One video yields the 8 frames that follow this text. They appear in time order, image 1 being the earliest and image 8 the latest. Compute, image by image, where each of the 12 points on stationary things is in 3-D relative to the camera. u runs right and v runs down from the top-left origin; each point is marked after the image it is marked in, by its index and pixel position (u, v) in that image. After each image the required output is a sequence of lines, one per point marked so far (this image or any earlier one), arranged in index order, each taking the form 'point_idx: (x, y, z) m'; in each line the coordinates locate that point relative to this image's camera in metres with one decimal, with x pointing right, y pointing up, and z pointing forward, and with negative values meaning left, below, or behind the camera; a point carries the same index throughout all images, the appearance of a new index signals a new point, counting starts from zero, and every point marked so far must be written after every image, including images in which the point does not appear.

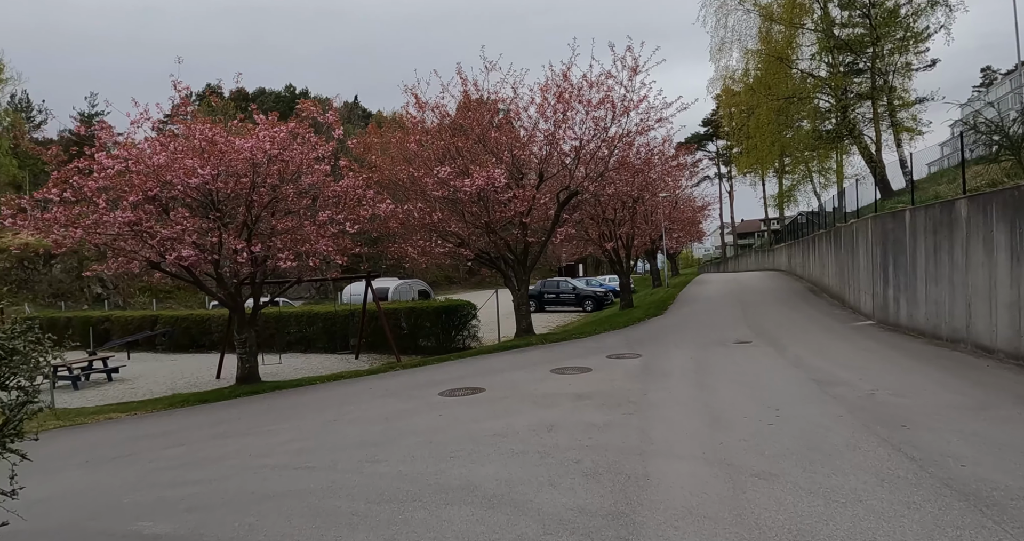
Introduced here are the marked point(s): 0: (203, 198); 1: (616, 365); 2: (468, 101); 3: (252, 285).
0: (-5.5, +1.3, +12.3) m
1: (+2.0, -1.8, +13.4) m
2: (-0.9, +4.0, +16.6) m
3: (-5.0, -0.3, +13.4) m
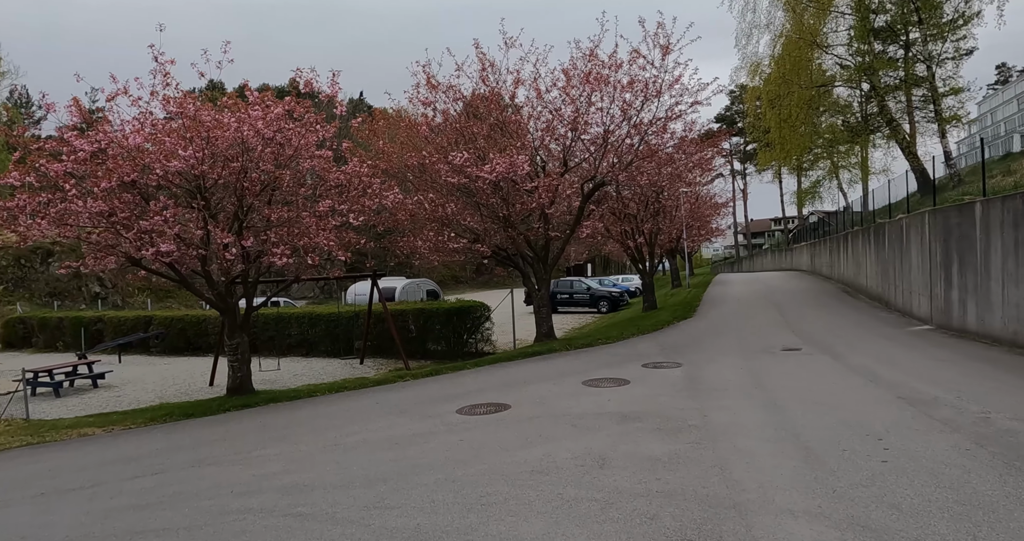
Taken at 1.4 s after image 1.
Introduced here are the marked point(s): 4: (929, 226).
0: (-5.0, +1.4, +10.8) m
1: (+2.5, -1.8, +11.8) m
2: (-0.5, +4.0, +15.0) m
3: (-4.5, -0.3, +11.9) m
4: (+9.8, +1.1, +16.5) m
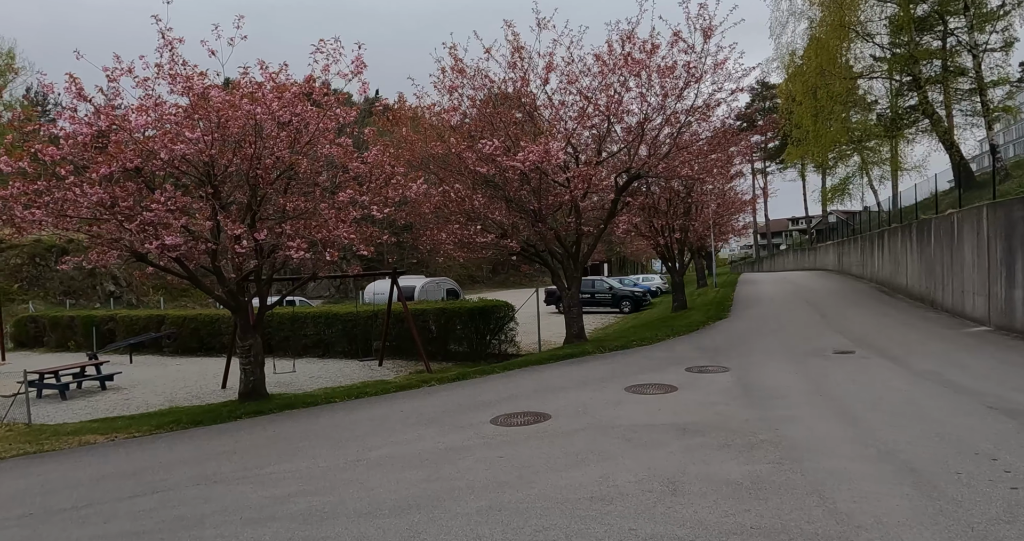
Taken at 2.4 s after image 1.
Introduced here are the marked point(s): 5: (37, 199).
0: (-4.5, +1.5, +9.9) m
1: (+3.0, -1.7, +10.8) m
2: (+0.1, +4.1, +14.0) m
3: (-4.0, -0.2, +11.0) m
4: (+10.5, +1.1, +15.3) m
5: (-6.5, +1.0, +9.5) m
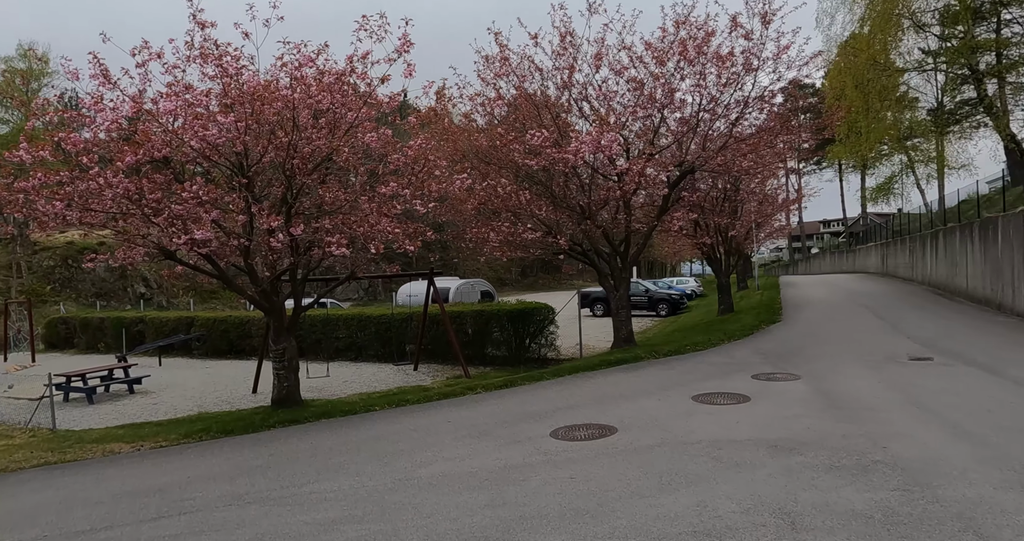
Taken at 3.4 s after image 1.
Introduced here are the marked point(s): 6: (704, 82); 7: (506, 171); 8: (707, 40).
0: (-3.8, +1.5, +9.2) m
1: (+3.8, -1.7, +9.8) m
2: (+1.0, +4.1, +13.2) m
3: (-3.2, -0.1, +10.3) m
4: (+11.4, +1.1, +14.1) m
5: (-5.8, +1.0, +8.9) m
6: (+3.8, +3.7, +13.7) m
7: (-0.1, +1.9, +13.5) m
8: (+3.8, +4.5, +13.5) m
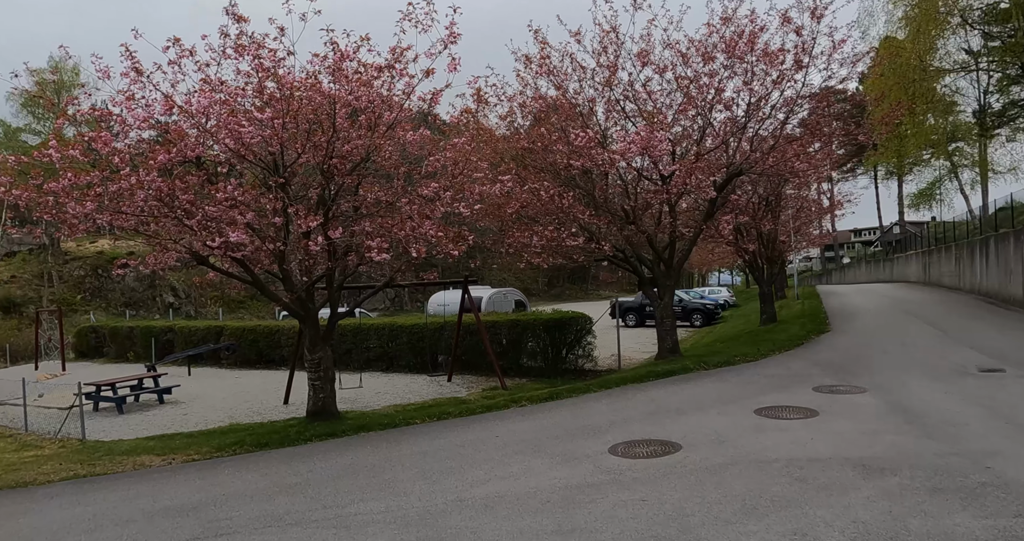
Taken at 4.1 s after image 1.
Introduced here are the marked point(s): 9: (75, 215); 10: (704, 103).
0: (-3.1, +1.4, +8.8) m
1: (+4.4, -1.8, +9.1) m
2: (+1.8, +4.0, +12.7) m
3: (-2.6, -0.2, +9.8) m
4: (+12.2, +1.0, +13.2) m
5: (-5.2, +0.9, +8.5) m
6: (+4.5, +3.6, +13.1) m
7: (+0.6, +1.8, +13.0) m
8: (+4.5, +4.3, +12.9) m
9: (-5.3, +0.7, +8.4) m
10: (+3.6, +3.1, +12.8) m
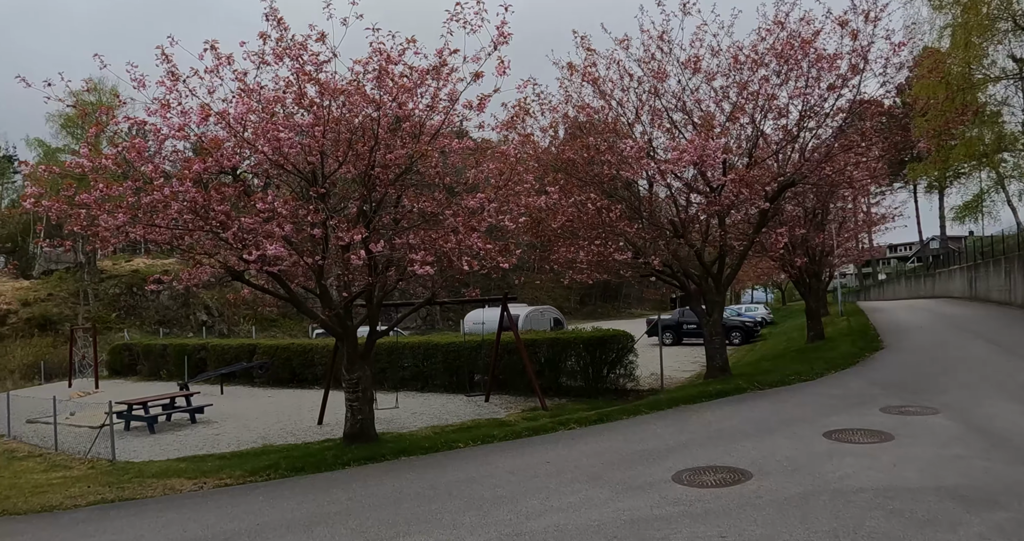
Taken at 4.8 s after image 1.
0: (-2.5, +1.3, +8.4) m
1: (+5.0, -1.9, +8.4) m
2: (+2.5, +3.7, +12.2) m
3: (-1.9, -0.4, +9.4) m
4: (+12.9, +0.8, +12.2) m
5: (-4.6, +0.8, +8.2) m
6: (+5.3, +3.3, +12.5) m
7: (+1.4, +1.5, +12.5) m
8: (+5.2, +4.1, +12.3) m
9: (-4.7, +0.5, +8.1) m
10: (+4.3, +2.9, +12.3) m
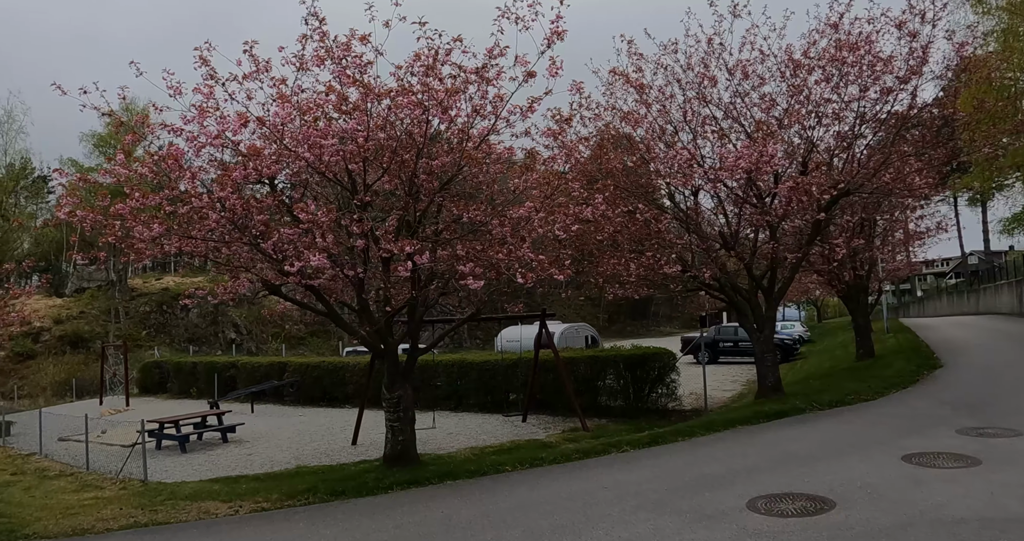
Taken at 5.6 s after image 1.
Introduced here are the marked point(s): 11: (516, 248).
0: (-2.0, +1.1, +8.1) m
1: (+5.6, -2.1, +7.7) m
2: (+3.2, +3.5, +11.7) m
3: (-1.3, -0.6, +9.0) m
4: (+13.6, +0.6, +11.4) m
5: (-4.0, +0.6, +7.9) m
6: (+6.0, +3.1, +11.9) m
7: (+2.1, +1.3, +12.0) m
8: (+5.9, +3.9, +11.7) m
9: (-4.1, +0.3, +7.8) m
10: (+5.0, +2.6, +11.7) m
11: (0.0, +0.3, +8.5) m
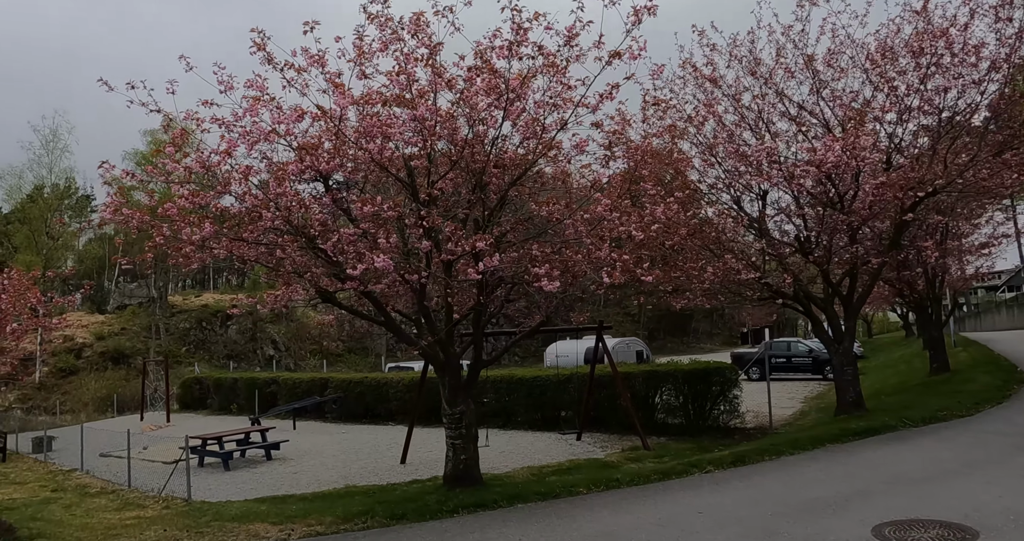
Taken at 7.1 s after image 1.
0: (-1.2, +1.1, +7.5) m
1: (+6.3, -2.0, +6.7) m
2: (+4.1, +3.4, +11.0) m
3: (-0.5, -0.6, +8.3) m
4: (+14.5, +0.5, +10.1) m
5: (-3.2, +0.6, +7.4) m
6: (+6.9, +3.0, +11.1) m
7: (+3.0, +1.2, +11.3) m
8: (+6.9, +3.8, +10.9) m
9: (-3.3, +0.3, +7.3) m
10: (+5.9, +2.5, +10.9) m
11: (+0.8, +0.2, +7.9) m
